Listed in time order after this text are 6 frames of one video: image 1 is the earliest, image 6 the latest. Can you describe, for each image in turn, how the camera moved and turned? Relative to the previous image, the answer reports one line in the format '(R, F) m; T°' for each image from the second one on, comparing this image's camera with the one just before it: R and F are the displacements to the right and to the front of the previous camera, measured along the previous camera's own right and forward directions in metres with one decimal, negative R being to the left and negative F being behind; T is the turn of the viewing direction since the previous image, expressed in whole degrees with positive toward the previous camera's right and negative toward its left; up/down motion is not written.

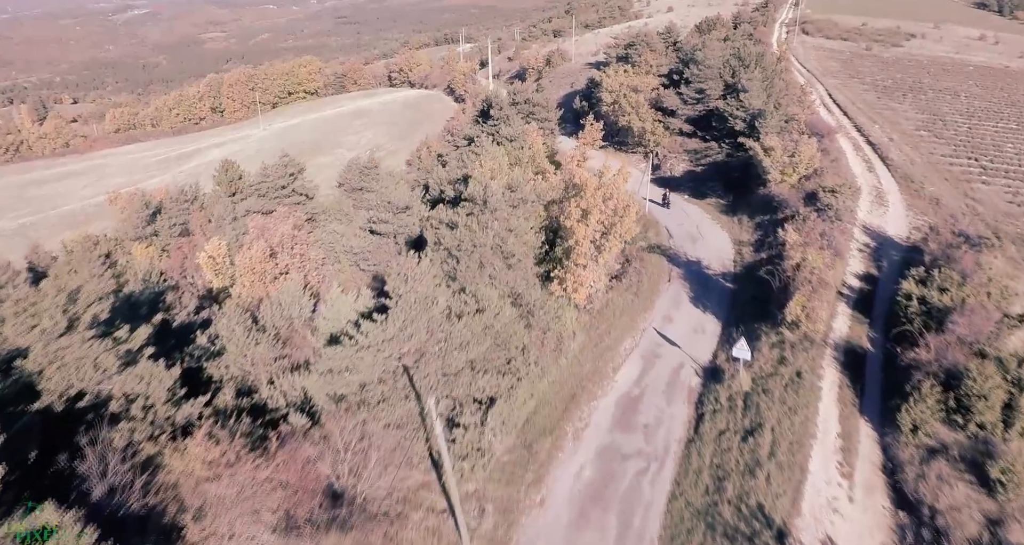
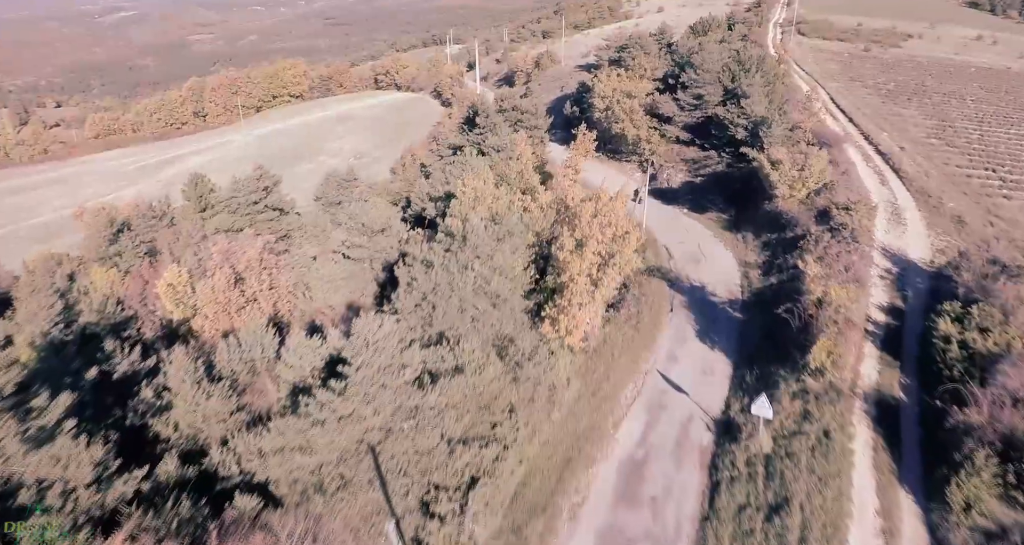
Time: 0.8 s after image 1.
(+0.3, +3.6) m; +1°
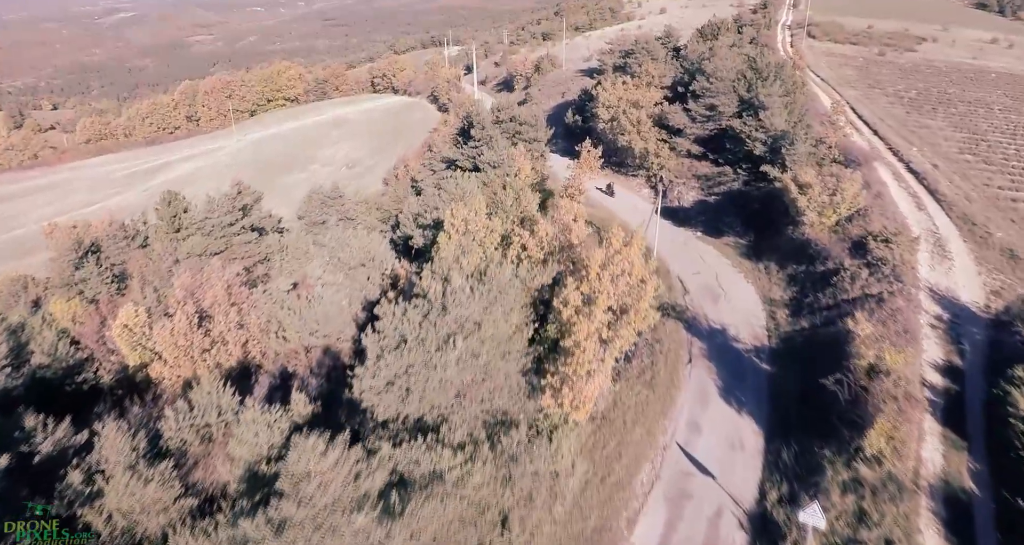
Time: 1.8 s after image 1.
(+0.3, +4.3) m; 0°
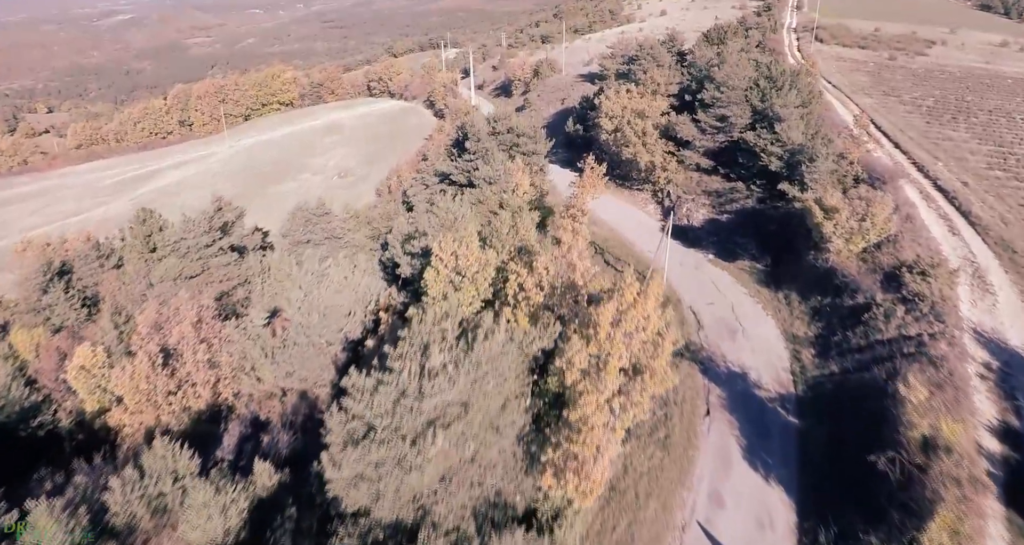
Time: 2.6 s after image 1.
(+0.2, +3.4) m; 0°
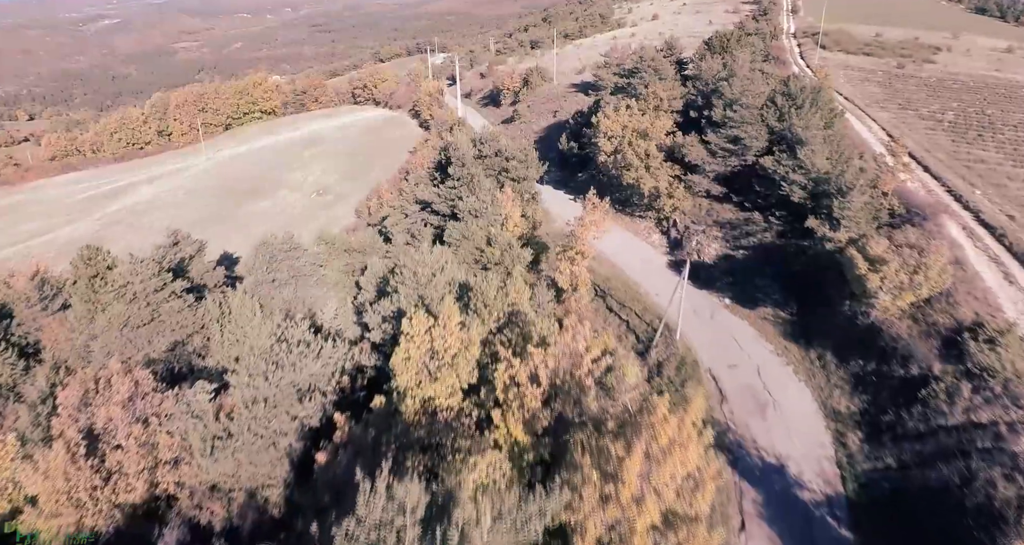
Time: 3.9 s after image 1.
(+0.1, +5.2) m; +1°
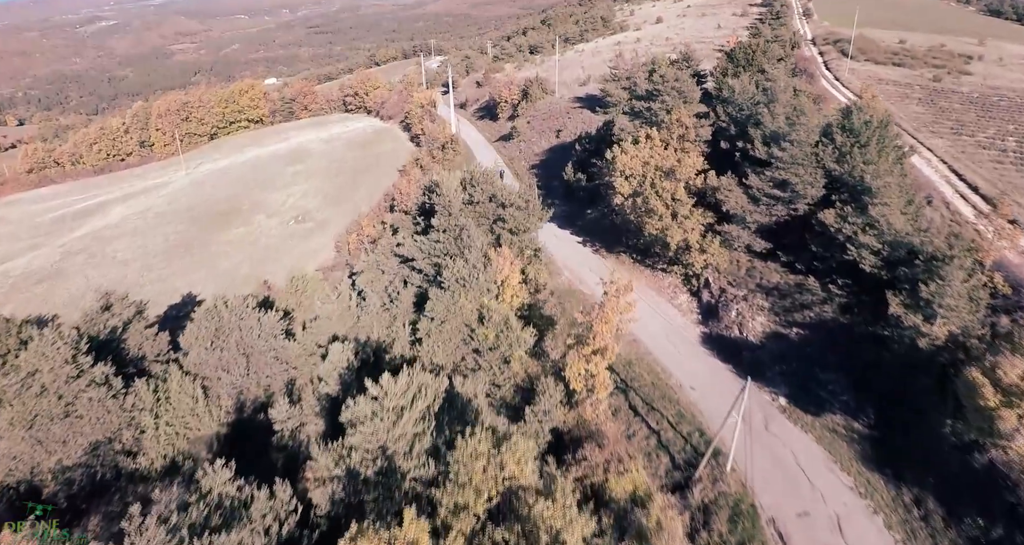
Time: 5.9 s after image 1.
(+0.1, +8.0) m; 0°
